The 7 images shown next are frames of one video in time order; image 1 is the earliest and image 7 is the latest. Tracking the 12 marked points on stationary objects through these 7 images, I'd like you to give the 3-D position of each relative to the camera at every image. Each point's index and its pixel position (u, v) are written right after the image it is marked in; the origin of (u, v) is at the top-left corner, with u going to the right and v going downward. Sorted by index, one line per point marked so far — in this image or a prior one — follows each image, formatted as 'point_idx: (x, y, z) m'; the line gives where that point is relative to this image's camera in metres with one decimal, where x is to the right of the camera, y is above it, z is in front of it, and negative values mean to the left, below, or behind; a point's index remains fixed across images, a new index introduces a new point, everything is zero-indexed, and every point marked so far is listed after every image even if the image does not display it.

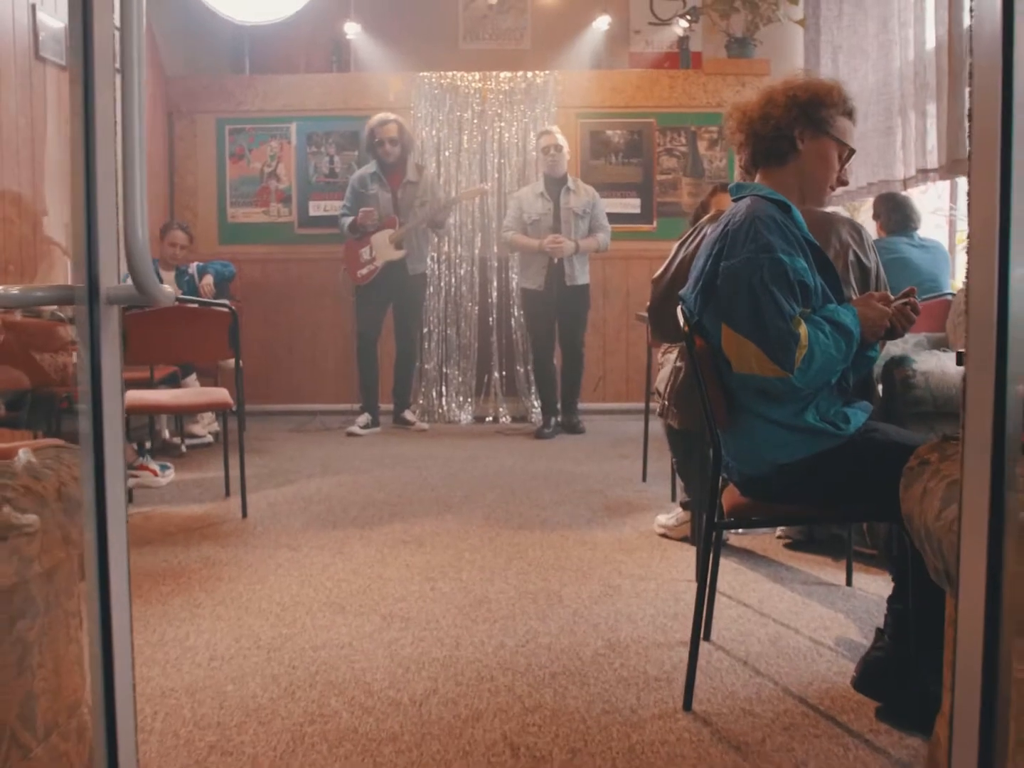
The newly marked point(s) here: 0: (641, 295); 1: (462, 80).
0: (+0.6, +0.4, +5.7) m
1: (-0.2, +1.4, +5.5) m
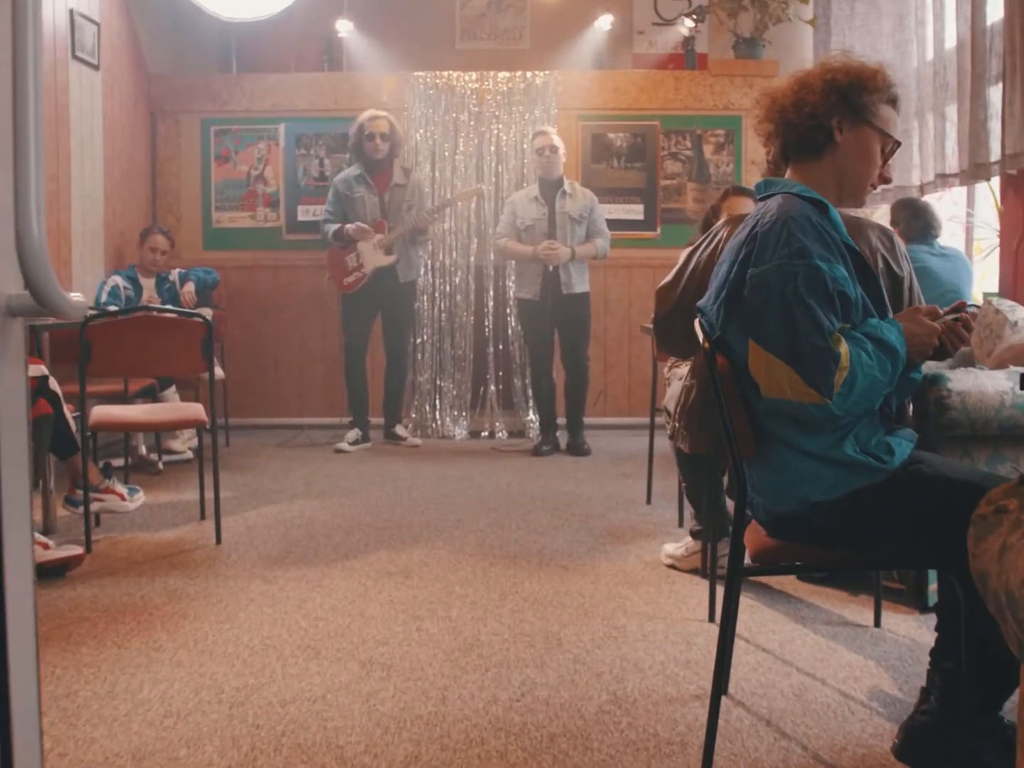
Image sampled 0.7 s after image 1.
0: (+0.6, +0.4, +5.4) m
1: (-0.2, +1.4, +5.3) m
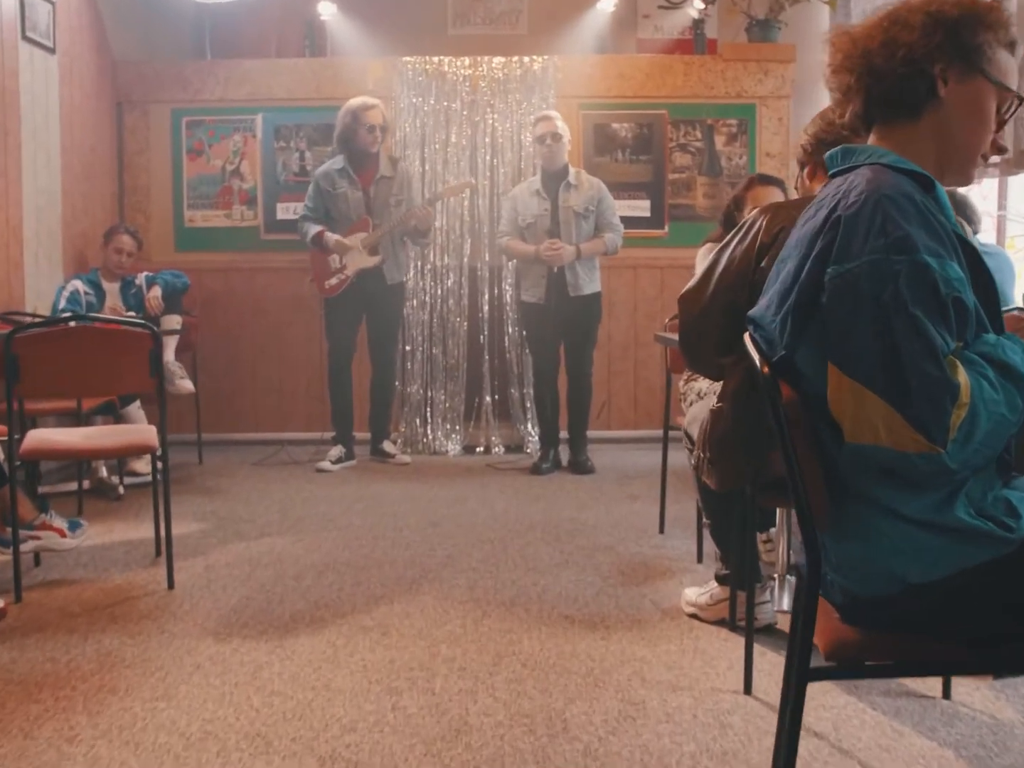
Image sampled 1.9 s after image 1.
0: (+0.6, +0.3, +5.0) m
1: (-0.3, +1.3, +4.9) m
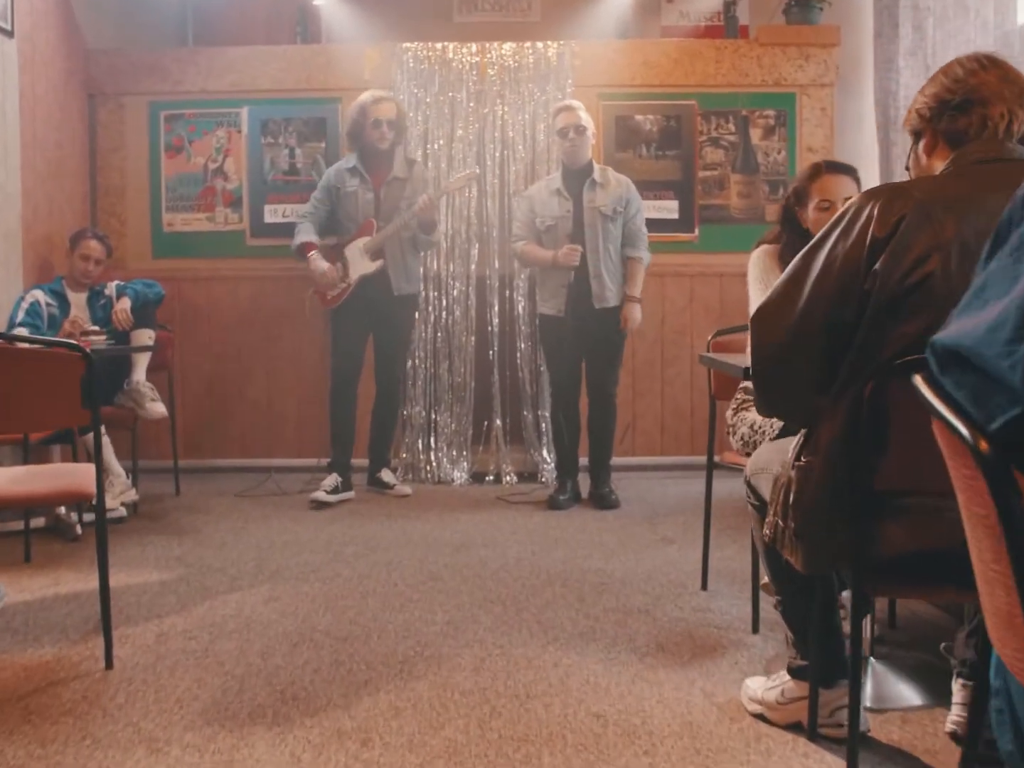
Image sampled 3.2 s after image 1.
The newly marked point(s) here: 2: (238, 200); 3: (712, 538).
0: (+0.7, +0.2, +4.5) m
1: (-0.2, +1.3, +4.4) m
2: (-1.1, +0.7, +4.5) m
3: (+0.6, -0.4, +3.3) m
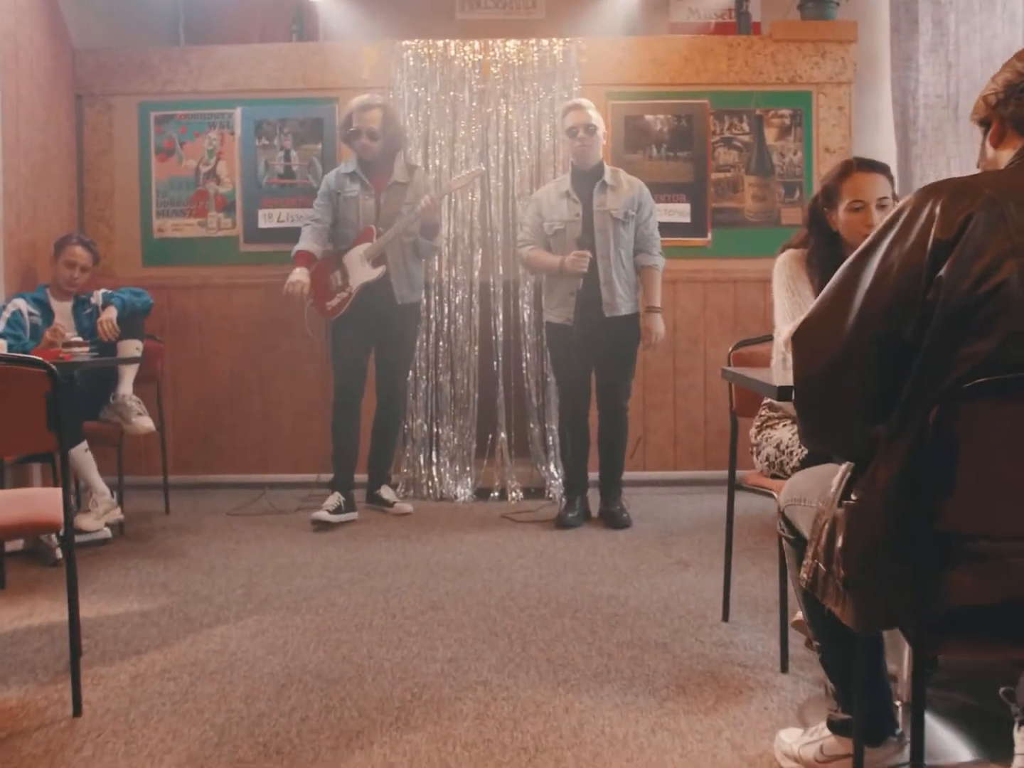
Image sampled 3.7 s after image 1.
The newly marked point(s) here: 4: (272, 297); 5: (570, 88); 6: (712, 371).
0: (+0.7, +0.2, +4.3) m
1: (-0.2, +1.2, +4.2) m
2: (-1.0, +0.7, +4.3) m
3: (+0.6, -0.5, +3.1) m
4: (-0.9, +0.3, +4.3) m
5: (+0.2, +1.1, +4.2) m
6: (+0.7, 0.0, +4.3) m
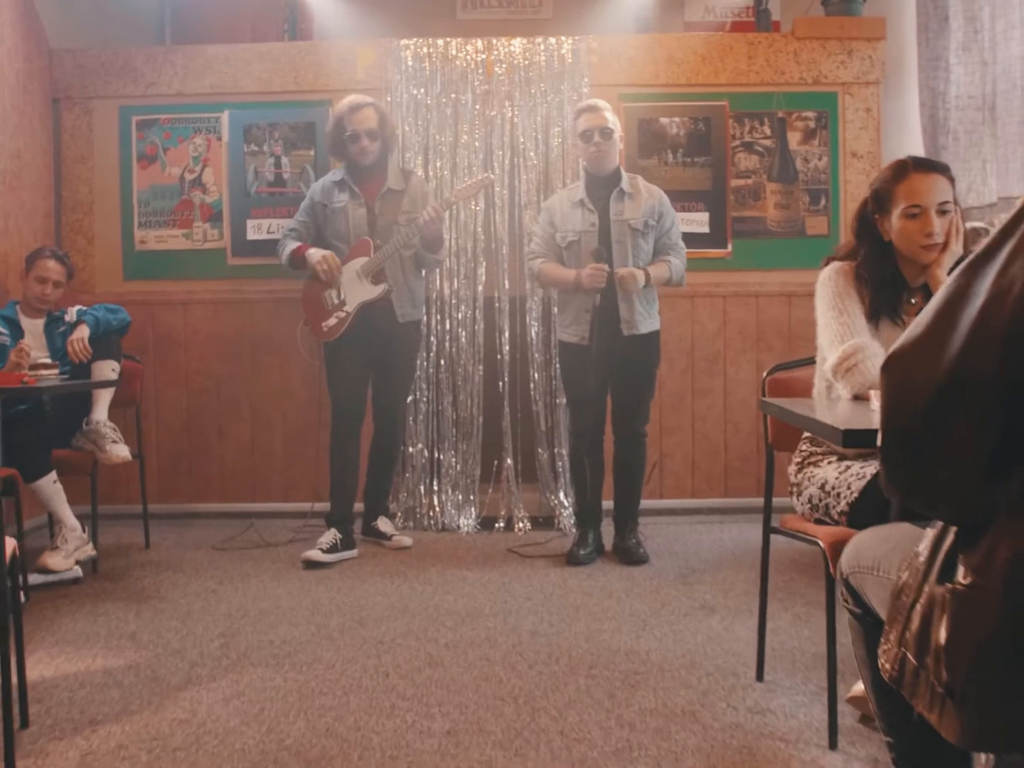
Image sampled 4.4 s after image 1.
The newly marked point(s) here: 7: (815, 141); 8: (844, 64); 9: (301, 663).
0: (+0.7, +0.1, +4.0) m
1: (-0.2, +1.1, +4.0) m
2: (-1.0, +0.6, +4.0) m
3: (+0.6, -0.5, +2.8) m
4: (-0.9, +0.2, +4.0) m
5: (+0.2, +1.0, +4.0) m
6: (+0.8, 0.0, +4.0) m
7: (+1.1, +0.8, +4.0) m
8: (+1.2, +1.1, +4.0) m
9: (-0.4, -0.6, +2.4) m
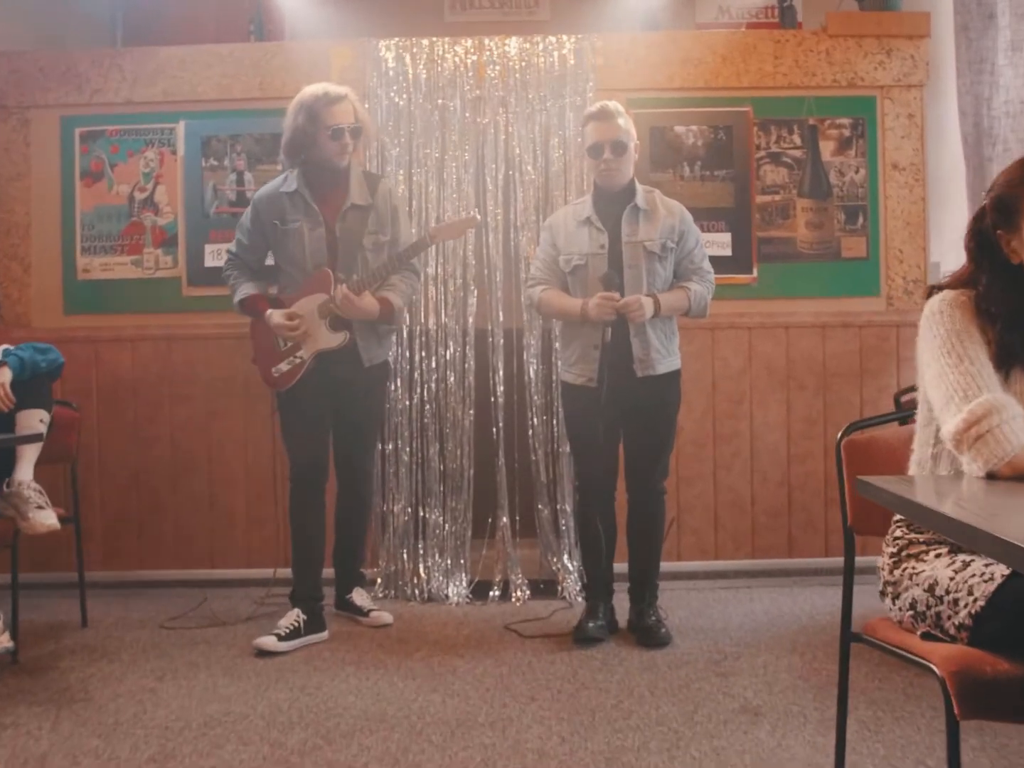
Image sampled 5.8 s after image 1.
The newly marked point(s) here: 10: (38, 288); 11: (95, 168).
0: (+0.7, 0.0, +3.6) m
1: (-0.2, +1.0, +3.5) m
2: (-1.0, +0.4, +3.5) m
3: (+0.6, -0.6, +2.3) m
4: (-0.9, +0.1, +3.5) m
5: (+0.2, +0.9, +3.5) m
6: (+0.8, -0.2, +3.5) m
7: (+1.0, +0.7, +3.6) m
8: (+1.1, +1.0, +3.6) m
9: (-0.4, -0.7, +1.9) m
10: (-1.5, +0.3, +3.6) m
11: (-1.3, +0.7, +3.6) m
